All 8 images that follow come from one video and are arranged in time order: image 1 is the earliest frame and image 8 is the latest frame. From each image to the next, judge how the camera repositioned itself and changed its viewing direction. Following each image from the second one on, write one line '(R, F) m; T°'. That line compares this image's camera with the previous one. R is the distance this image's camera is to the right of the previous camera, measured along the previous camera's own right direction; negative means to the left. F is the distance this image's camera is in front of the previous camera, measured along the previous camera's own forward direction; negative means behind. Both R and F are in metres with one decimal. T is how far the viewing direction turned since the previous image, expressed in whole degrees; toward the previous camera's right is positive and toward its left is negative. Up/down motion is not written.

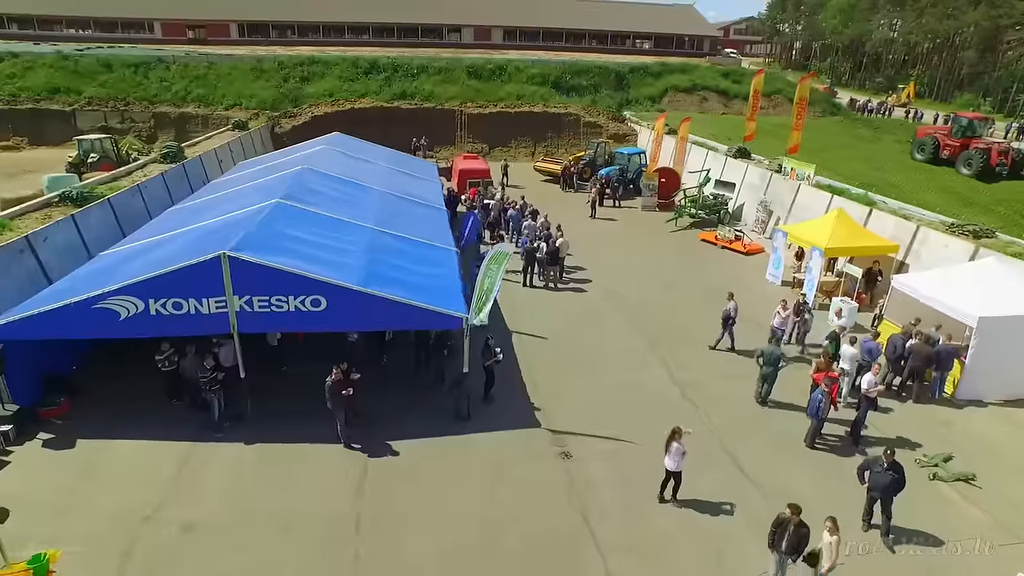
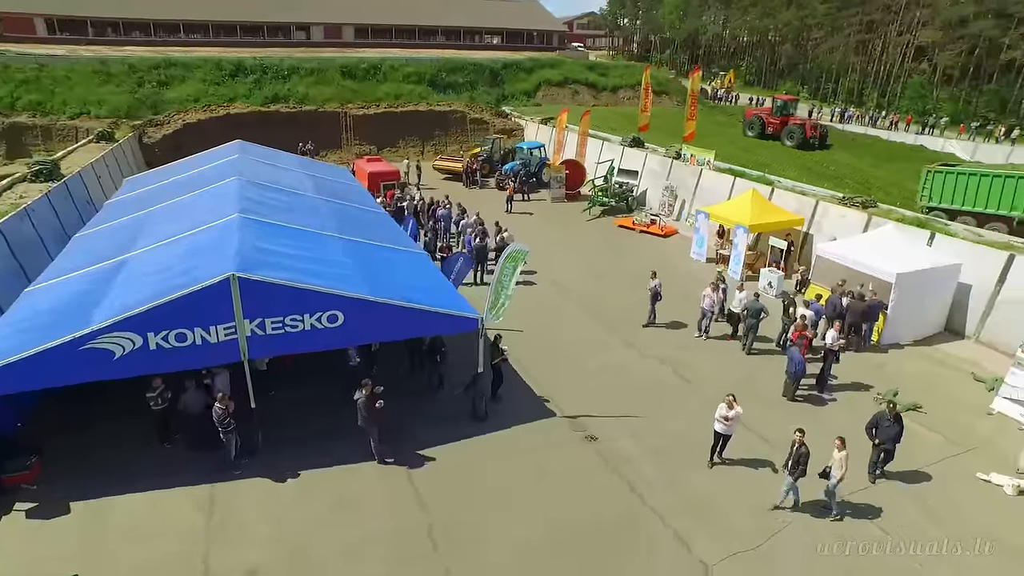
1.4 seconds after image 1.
(-2.5, -0.1) m; +13°
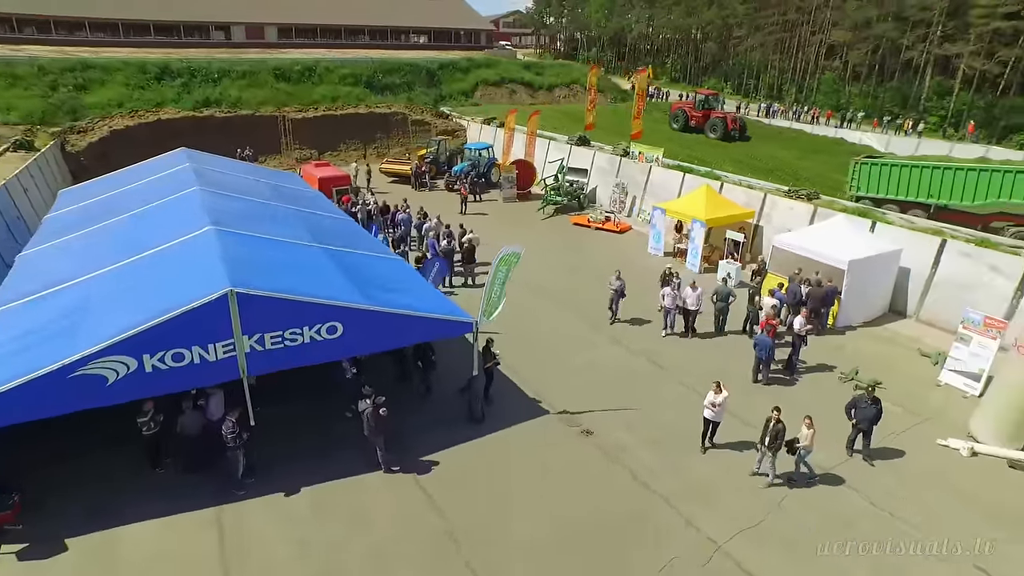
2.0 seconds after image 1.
(-1.0, -0.2) m; +6°
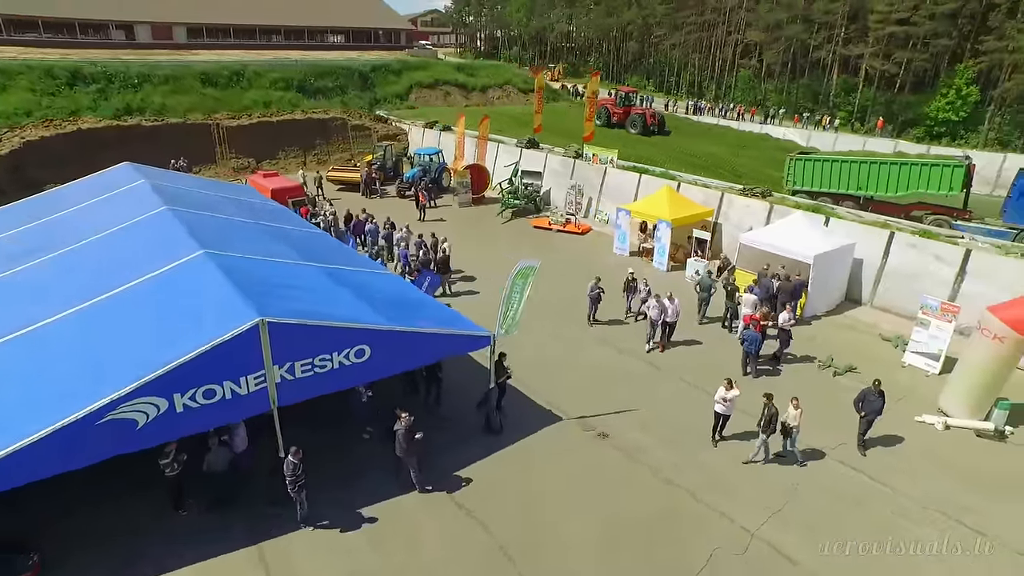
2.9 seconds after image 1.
(-1.5, -0.1) m; +7°
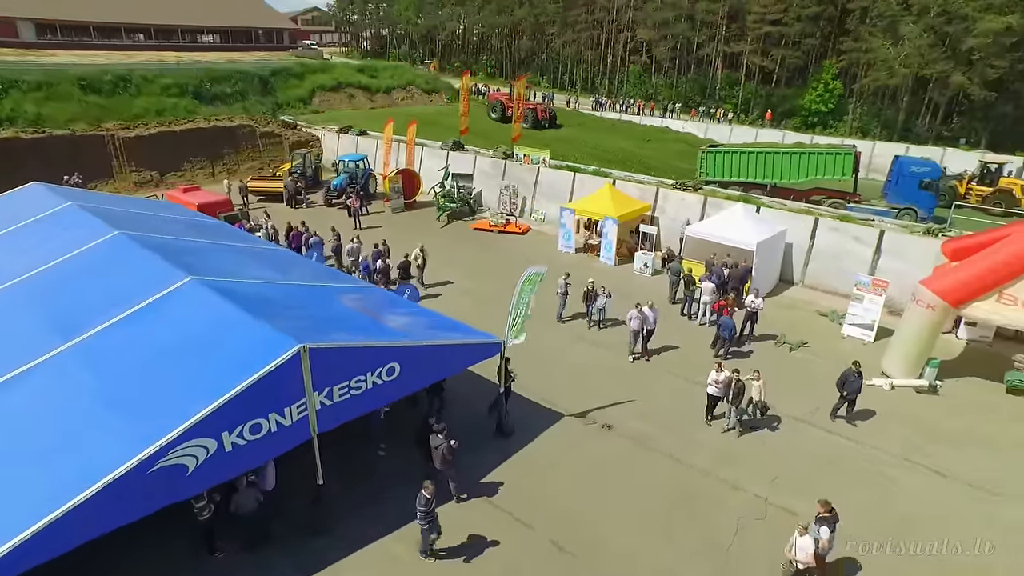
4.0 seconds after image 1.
(-2.0, -0.2) m; +10°
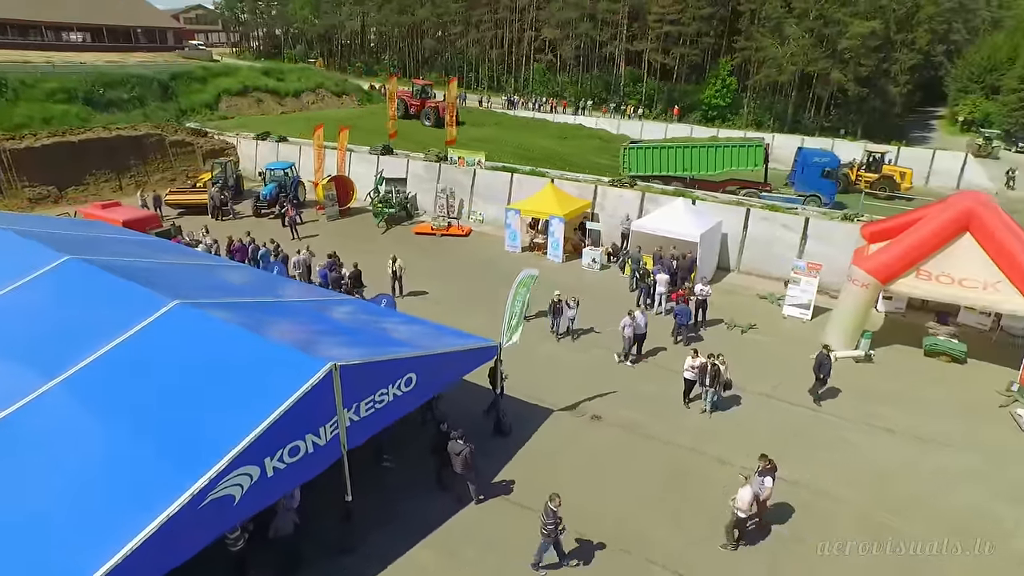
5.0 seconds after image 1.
(-1.6, -0.3) m; +9°
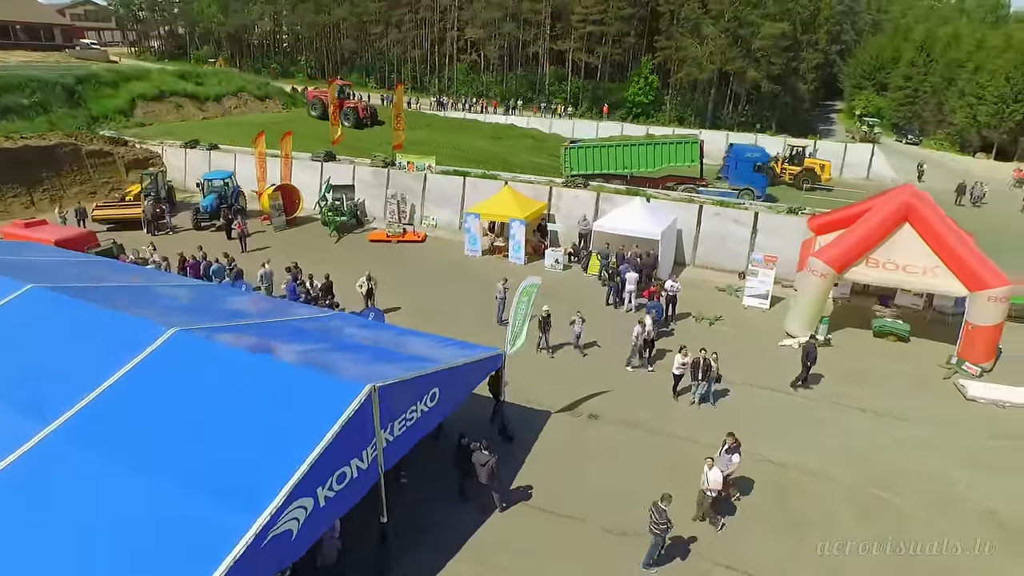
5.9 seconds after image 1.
(-1.5, -0.1) m; +7°
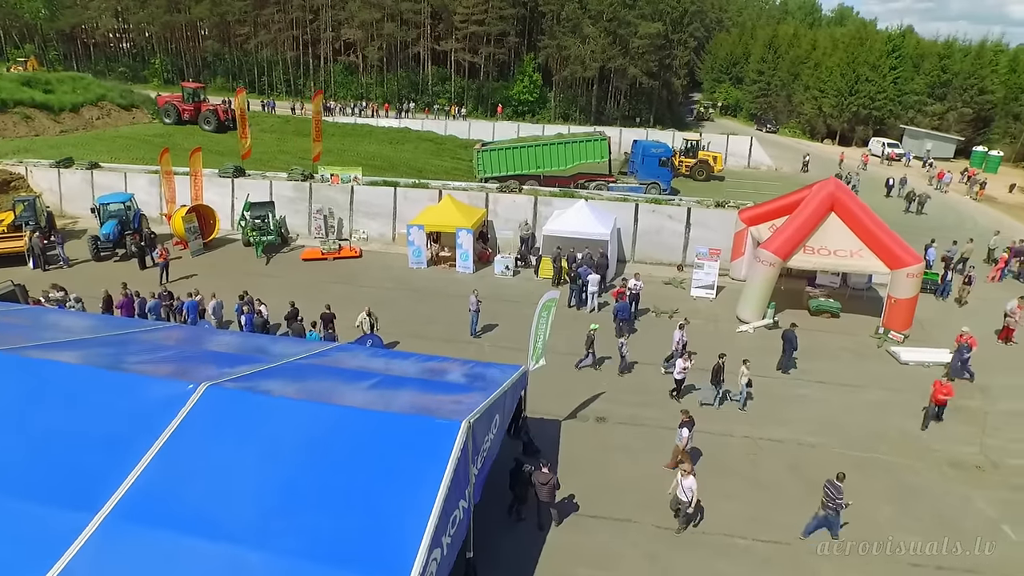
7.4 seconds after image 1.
(-2.7, +0.2) m; +12°
